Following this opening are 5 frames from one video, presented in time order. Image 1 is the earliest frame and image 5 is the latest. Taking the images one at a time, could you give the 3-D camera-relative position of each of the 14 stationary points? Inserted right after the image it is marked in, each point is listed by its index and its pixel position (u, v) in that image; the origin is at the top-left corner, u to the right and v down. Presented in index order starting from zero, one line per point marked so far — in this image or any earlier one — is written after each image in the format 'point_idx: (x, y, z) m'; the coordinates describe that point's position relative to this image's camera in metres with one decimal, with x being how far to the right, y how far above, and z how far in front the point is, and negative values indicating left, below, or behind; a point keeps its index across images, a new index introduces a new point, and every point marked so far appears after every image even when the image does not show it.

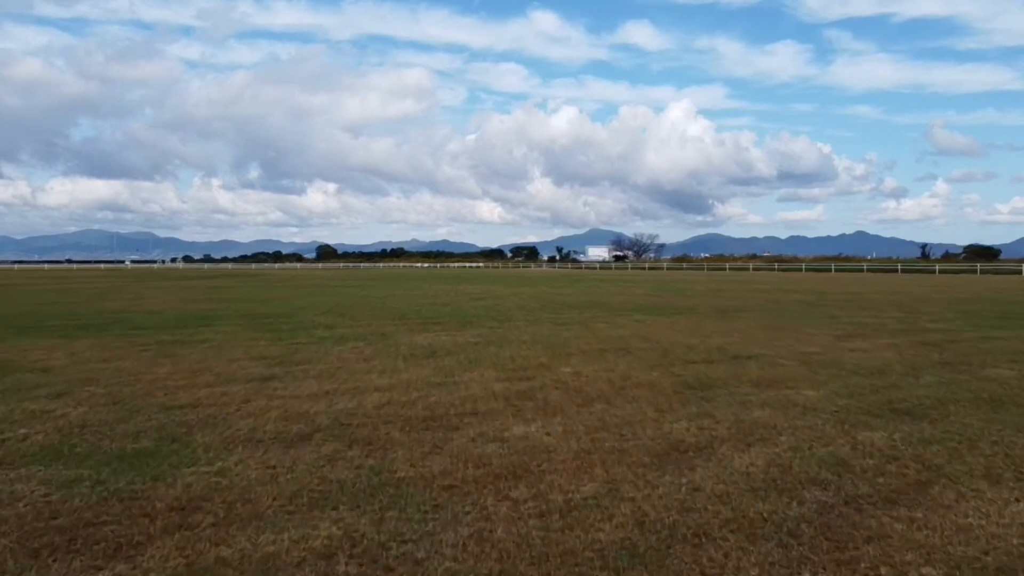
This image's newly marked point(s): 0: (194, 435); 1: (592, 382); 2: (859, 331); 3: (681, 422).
0: (-0.4, -0.2, +1.5) m
1: (+0.2, -0.2, +2.1) m
2: (+1.2, -0.1, +3.6) m
3: (+0.2, -0.2, +1.6) m
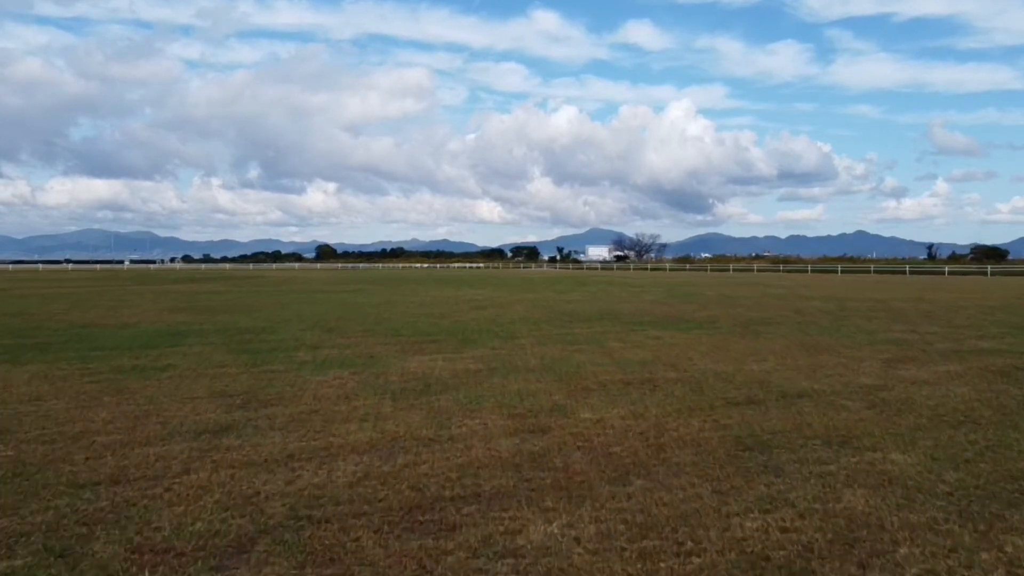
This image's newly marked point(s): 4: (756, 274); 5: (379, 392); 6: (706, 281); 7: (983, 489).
0: (-0.4, -0.3, +1.1) m
1: (+0.2, -0.2, +1.7) m
2: (+1.2, -0.2, +3.2) m
3: (+0.3, -0.2, +1.2) m
4: (+4.1, +0.1, +18.2) m
5: (-0.3, -0.2, +2.3) m
6: (+2.5, +0.1, +14.0) m
7: (+0.6, -0.2, +1.3) m
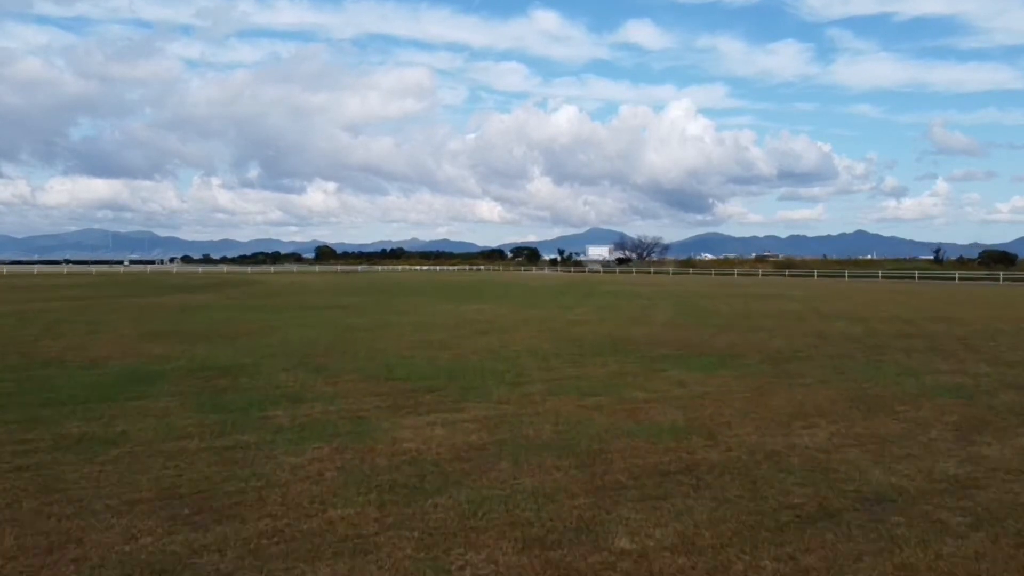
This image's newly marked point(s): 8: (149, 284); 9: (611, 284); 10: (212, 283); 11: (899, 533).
0: (-0.4, -0.4, +0.7) m
1: (+0.2, -0.4, +1.3) m
2: (+1.2, -0.3, +2.8) m
3: (+0.3, -0.4, +0.7) m
4: (+4.1, 0.0, +17.7) m
5: (-0.3, -0.3, +1.9) m
6: (+2.5, -0.1, +13.5) m
7: (+0.6, -0.4, +0.9) m
8: (-5.7, 0.0, +17.1) m
9: (+1.6, 0.0, +17.6) m
10: (-4.9, +0.1, +18.1) m
11: (+0.5, -0.3, +1.5) m
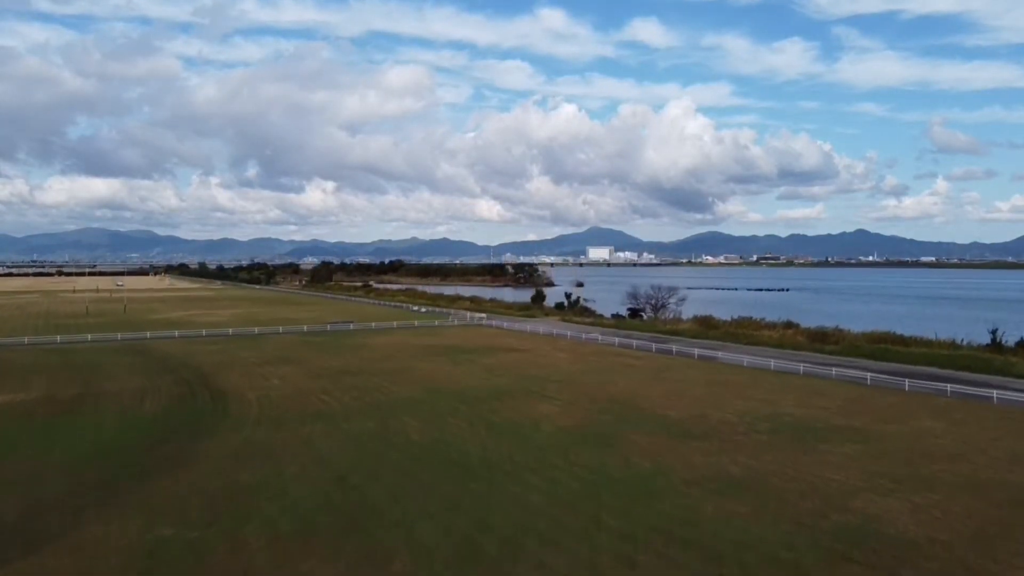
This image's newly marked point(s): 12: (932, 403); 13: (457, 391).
0: (-0.2, -2.4, -2.4) m
1: (+0.4, -2.4, -1.8) m
2: (+1.4, -2.4, -0.2) m
3: (+0.4, -2.4, -2.3) m
4: (+4.3, -2.0, +14.7) m
5: (-0.1, -2.4, -1.2) m
6: (+2.7, -2.1, +10.5) m
7: (+0.7, -2.4, -2.2) m
8: (-5.5, -2.0, +14.1) m
9: (+1.8, -2.0, +14.6) m
10: (-4.8, -1.9, +15.1) m
11: (+0.7, -2.4, -1.5) m
12: (+7.0, -1.9, +18.2) m
13: (-1.0, -1.9, +19.7) m
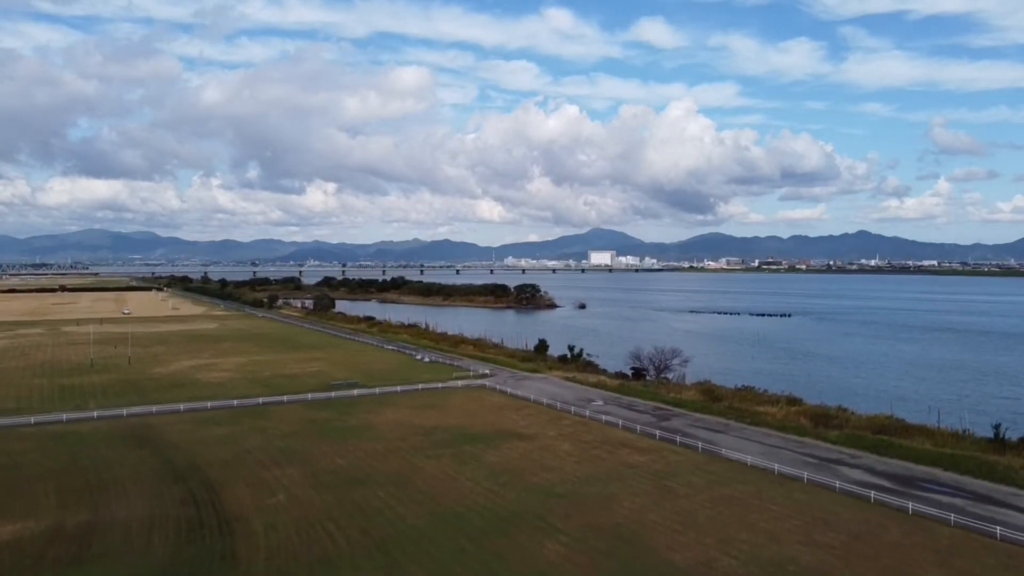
0: (-0.1, -4.7, -2.3) m
1: (+0.4, -4.7, -1.7) m
2: (+1.5, -4.7, -0.1) m
3: (+0.5, -4.7, -2.2) m
4: (+4.4, -4.3, +14.8) m
5: (0.0, -4.7, -1.1) m
6: (+2.8, -4.4, +10.6) m
7: (+0.8, -4.7, -2.1) m
8: (-5.4, -4.3, +14.2) m
9: (+1.9, -4.3, +14.7) m
10: (-4.7, -4.2, +15.2) m
11: (+0.8, -4.7, -1.4) m
12: (+7.1, -4.2, +18.3) m
13: (-0.9, -4.2, +19.8) m
